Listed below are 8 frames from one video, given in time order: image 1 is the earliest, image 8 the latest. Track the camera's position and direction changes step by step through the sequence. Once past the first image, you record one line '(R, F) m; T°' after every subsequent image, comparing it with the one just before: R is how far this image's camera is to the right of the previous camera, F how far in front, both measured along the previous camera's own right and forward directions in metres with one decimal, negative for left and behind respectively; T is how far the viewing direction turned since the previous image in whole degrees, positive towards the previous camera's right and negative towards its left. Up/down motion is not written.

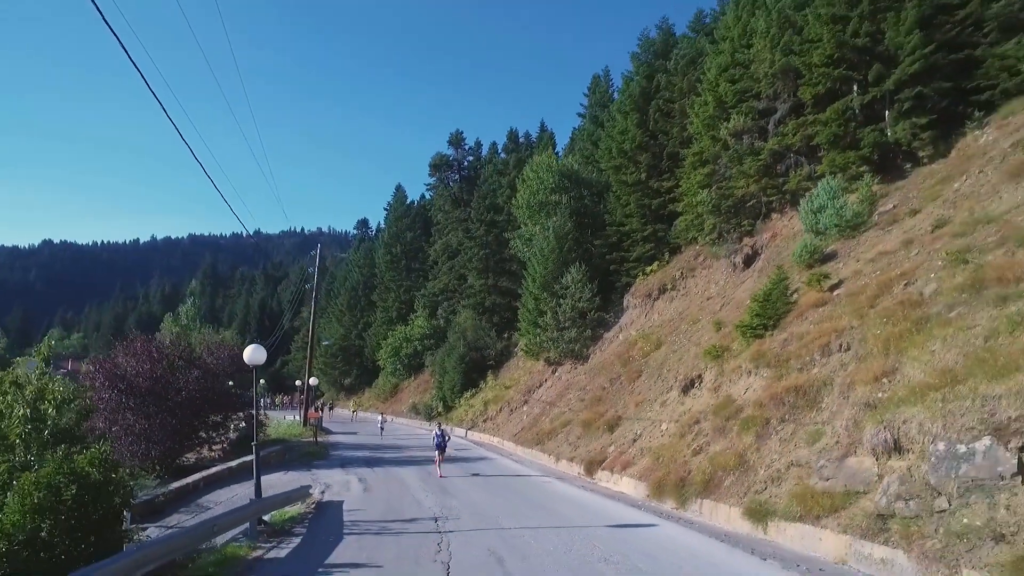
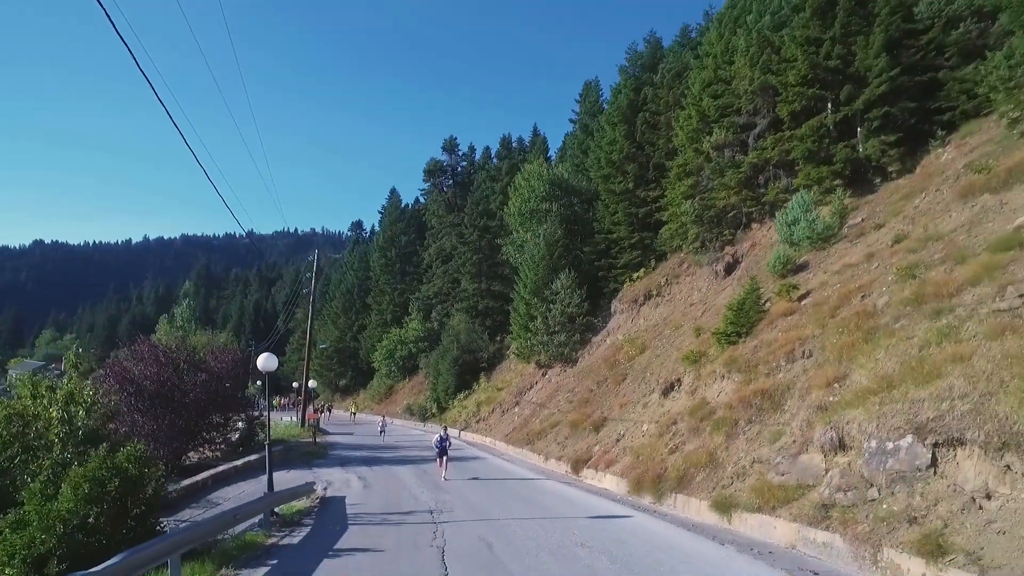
(+0.1, -1.3) m; +1°
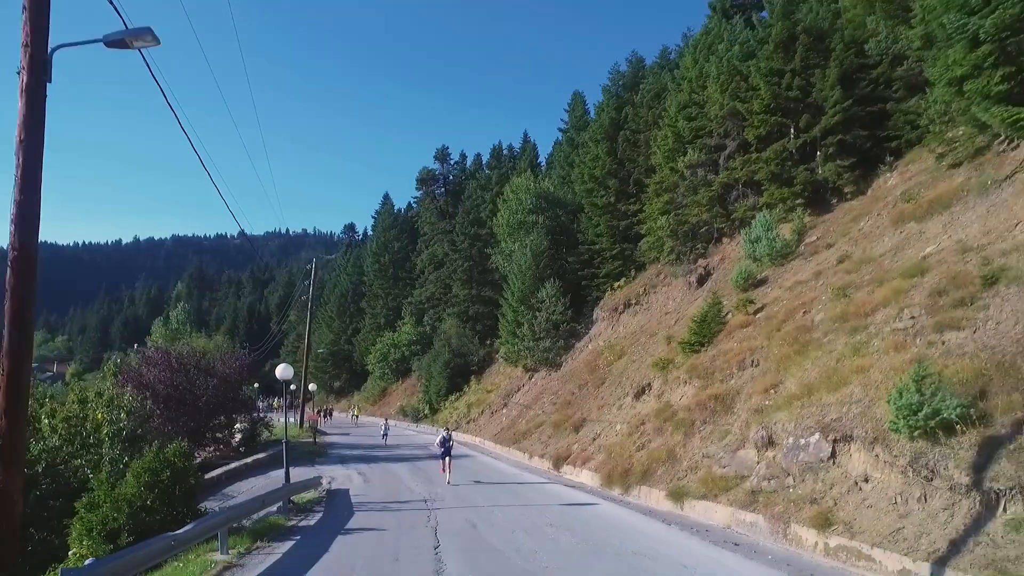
(+0.2, -2.3) m; +1°
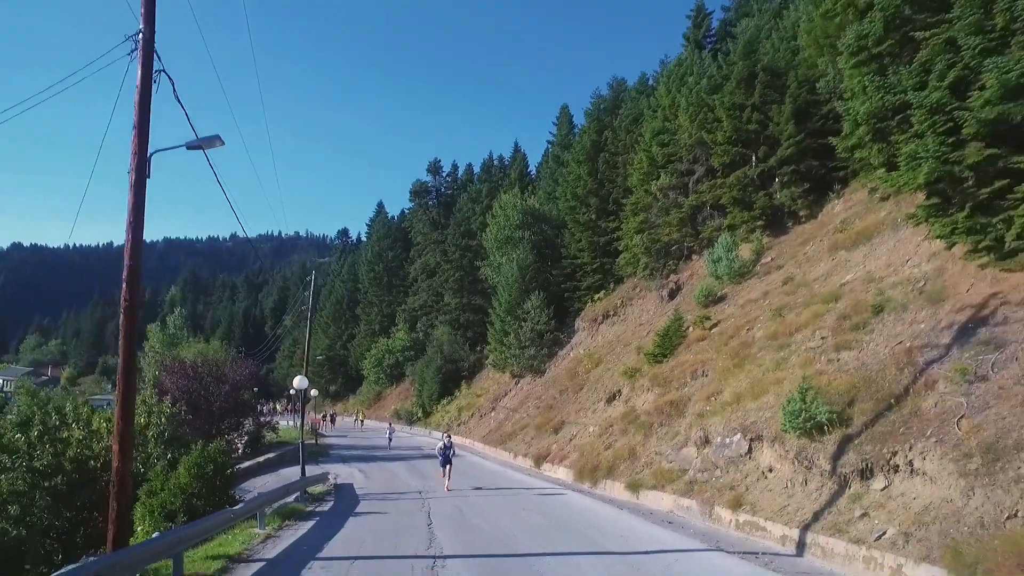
(+0.3, -2.9) m; +1°
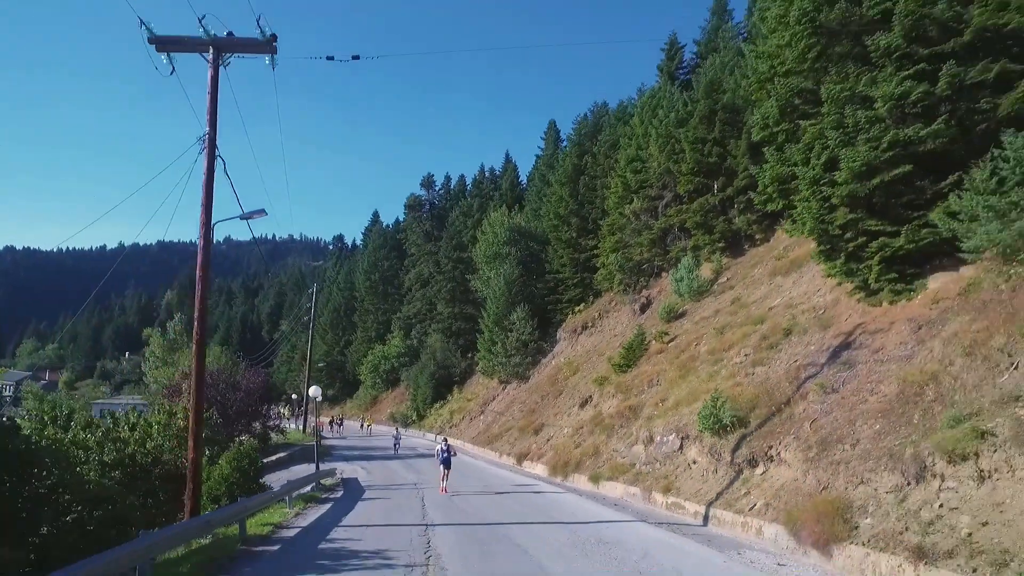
(+0.5, -3.7) m; +1°
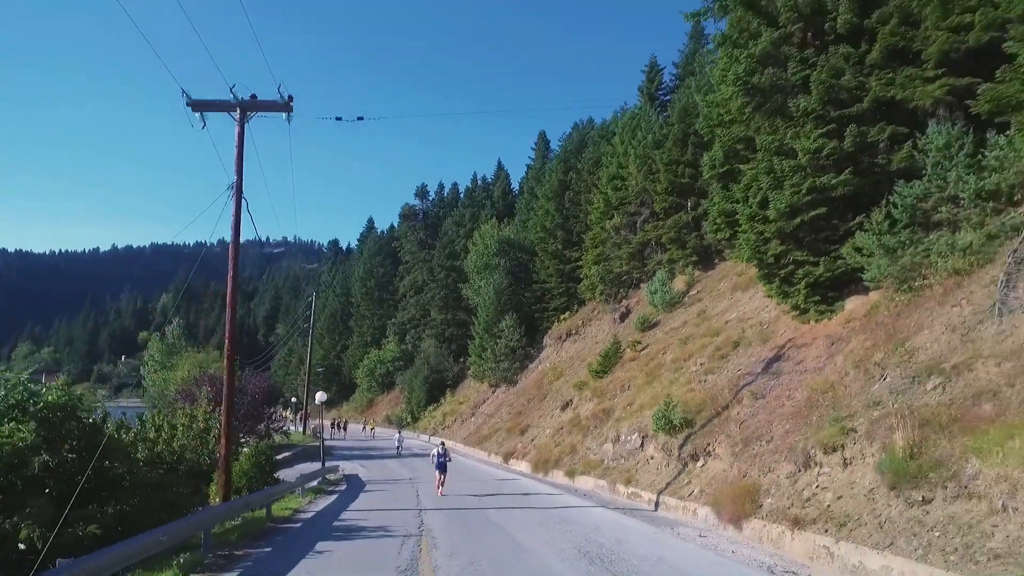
(+0.4, -2.8) m; +1°
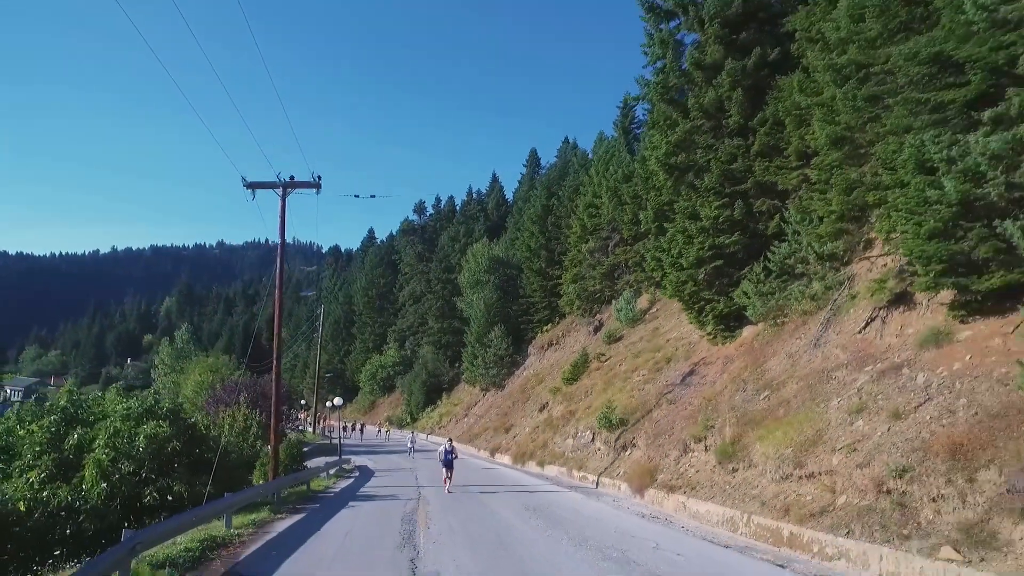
(+0.8, -5.9) m; 0°
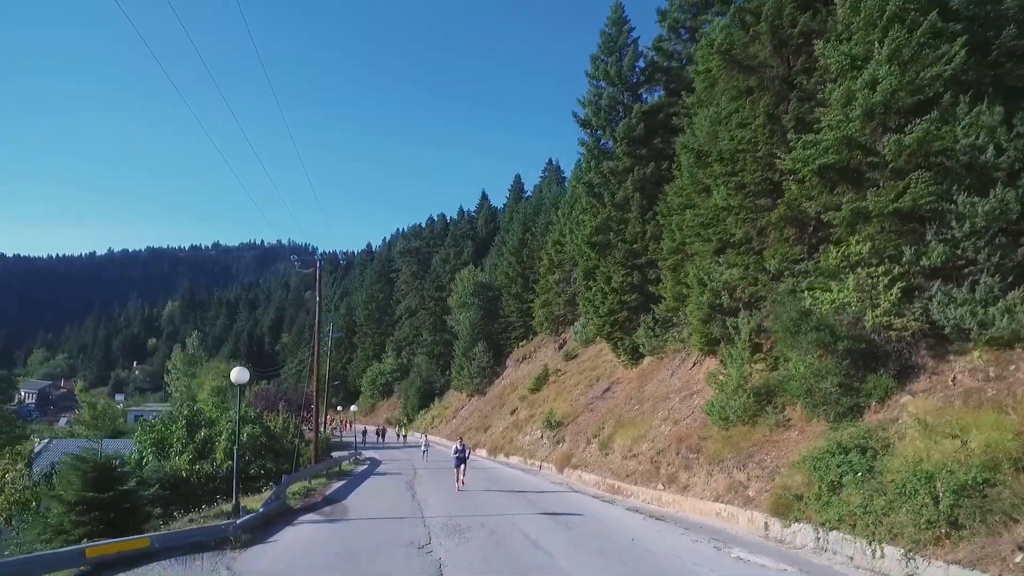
(+1.4, -10.0) m; 0°
